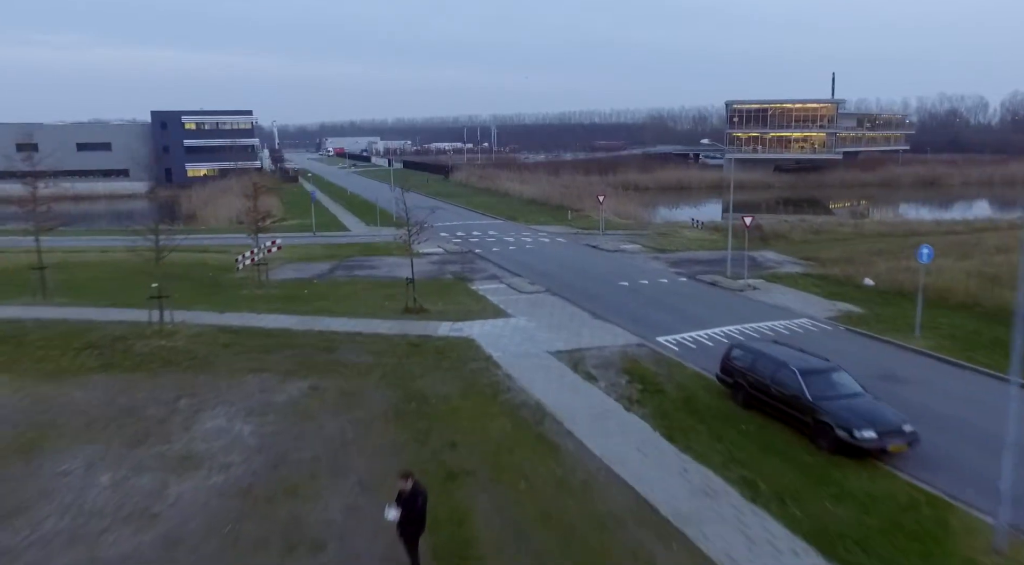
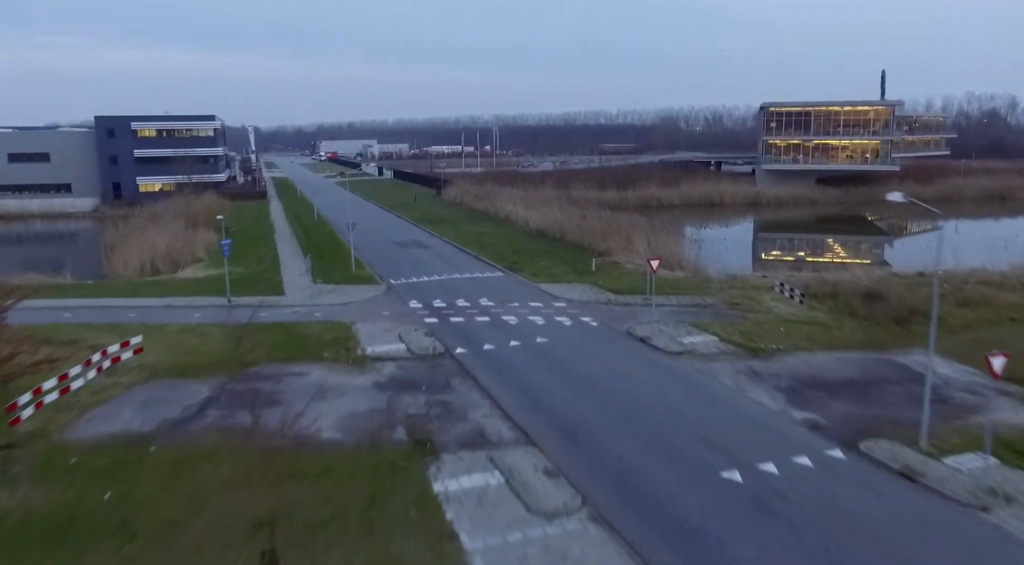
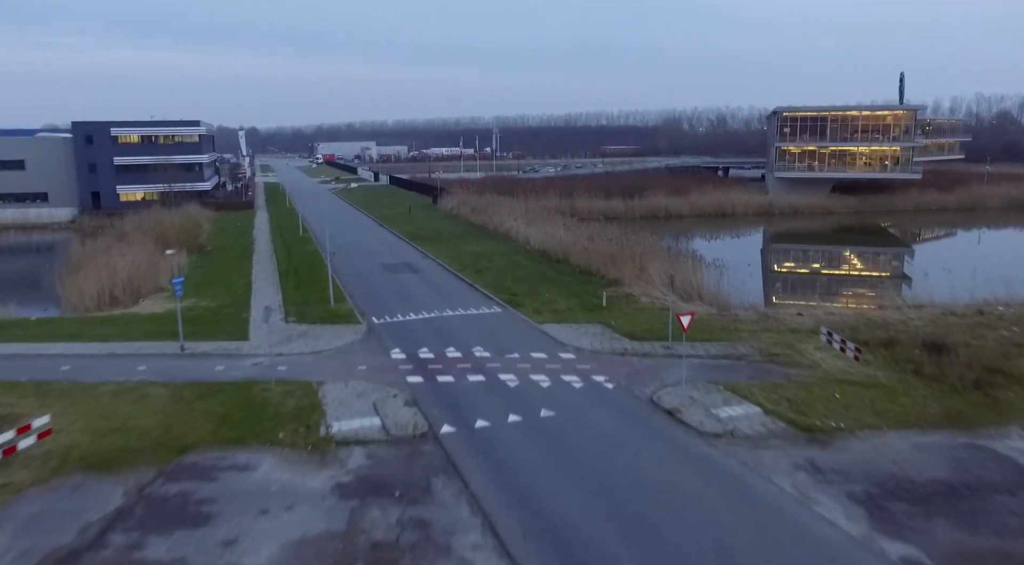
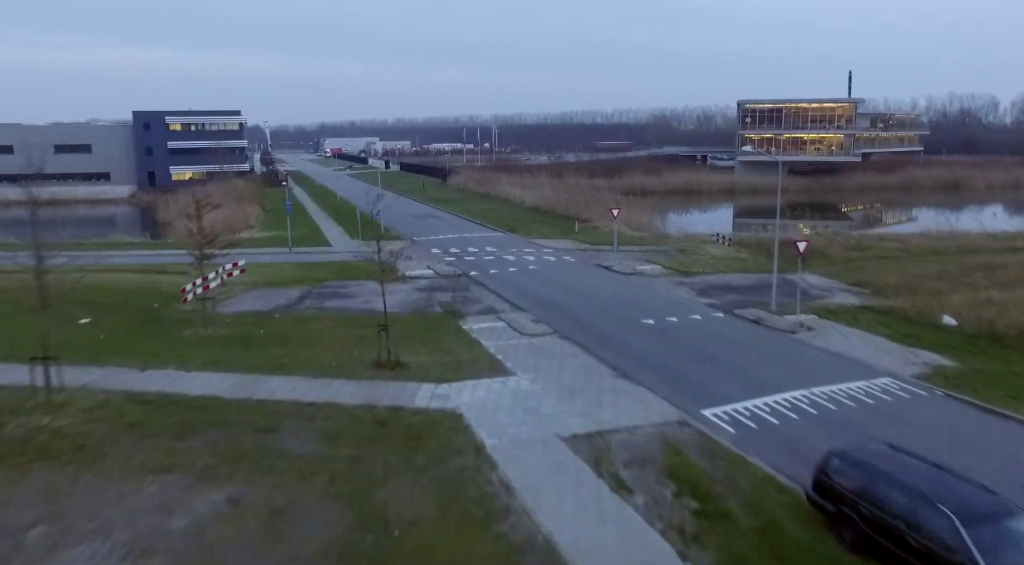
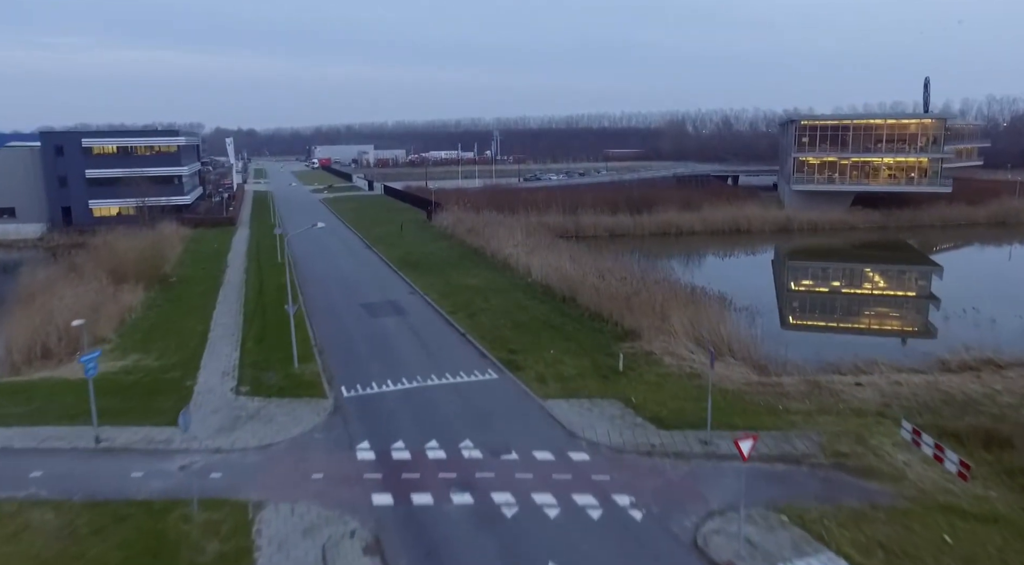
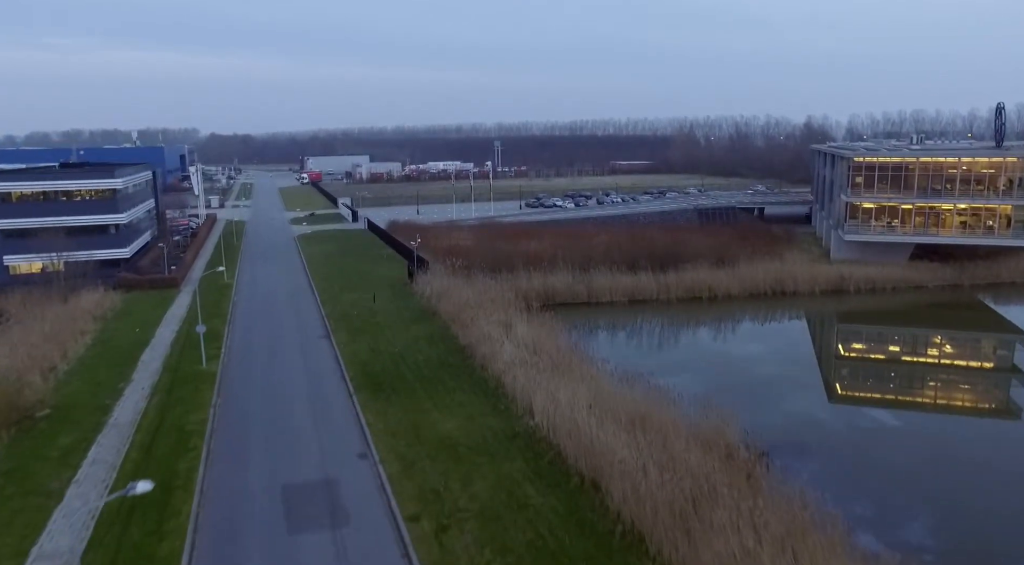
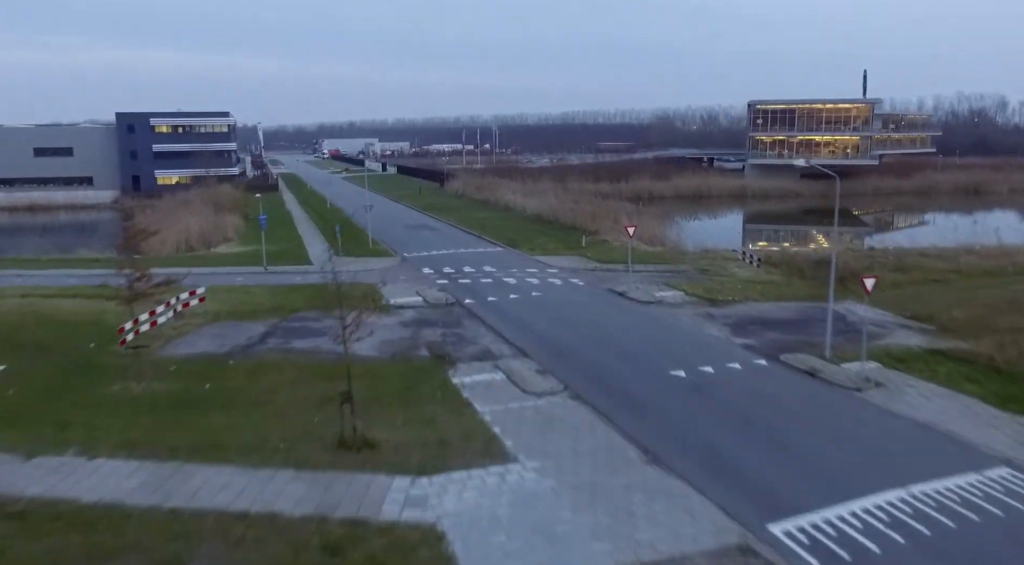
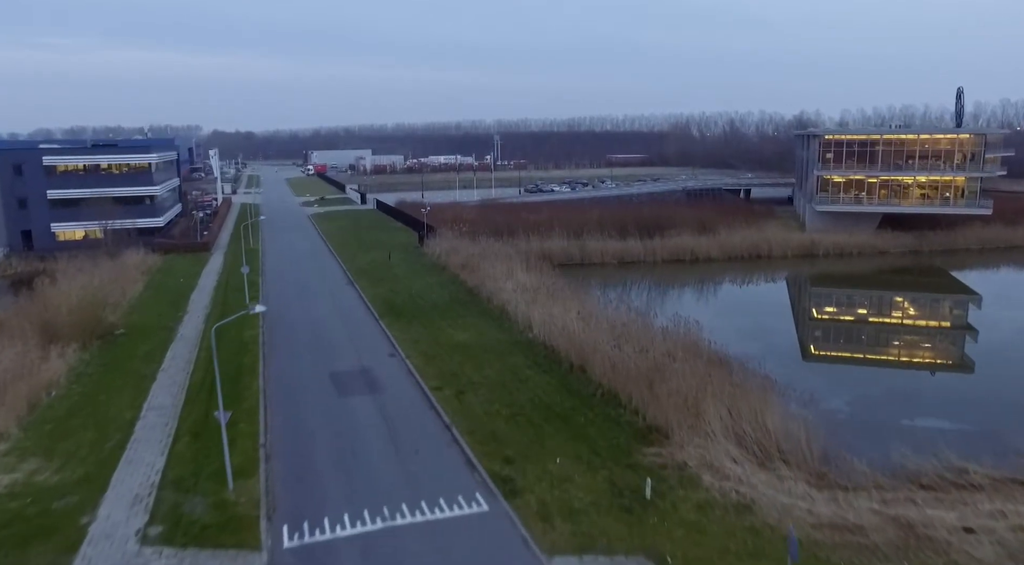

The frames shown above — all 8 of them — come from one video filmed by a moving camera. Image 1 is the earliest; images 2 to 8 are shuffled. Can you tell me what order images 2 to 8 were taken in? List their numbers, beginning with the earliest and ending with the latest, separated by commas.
4, 7, 2, 3, 5, 8, 6
